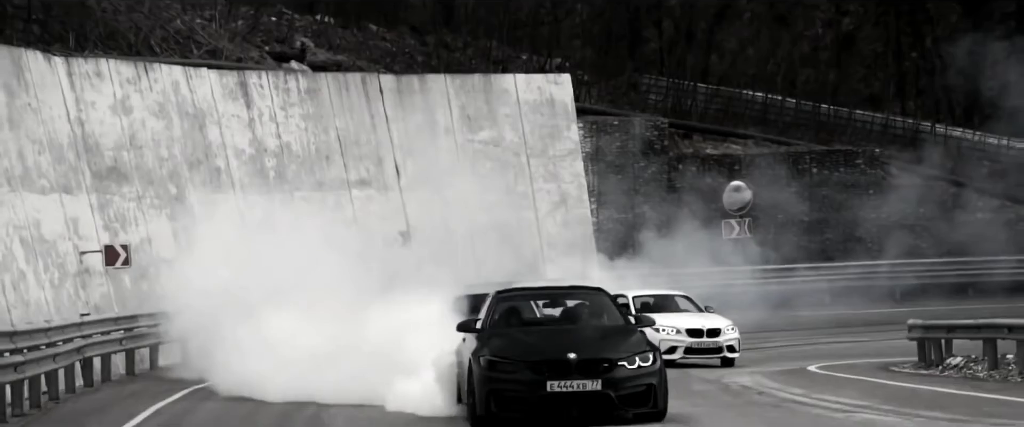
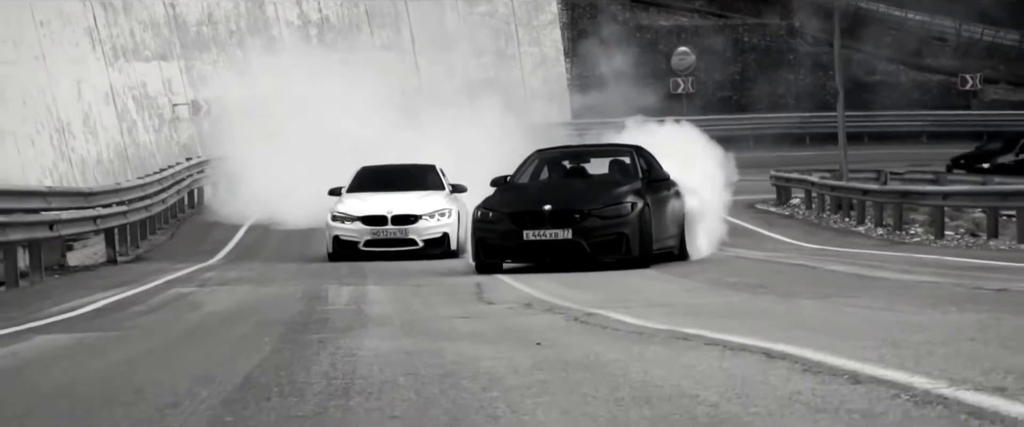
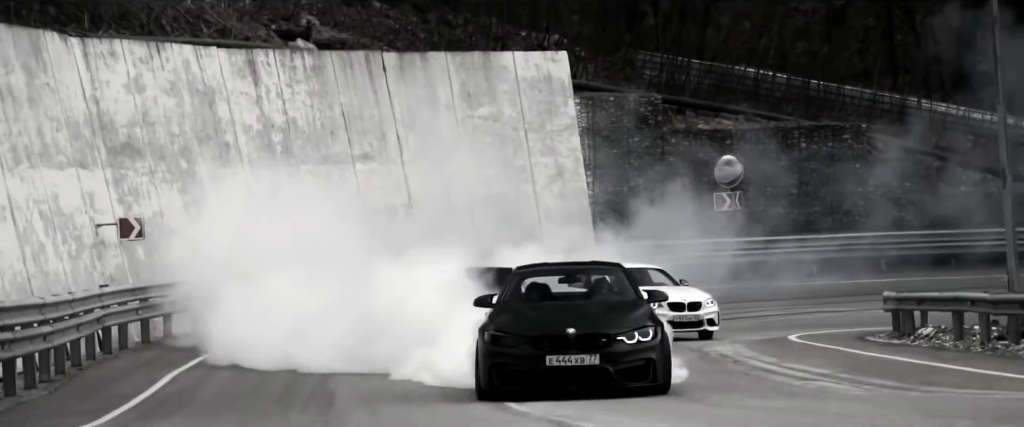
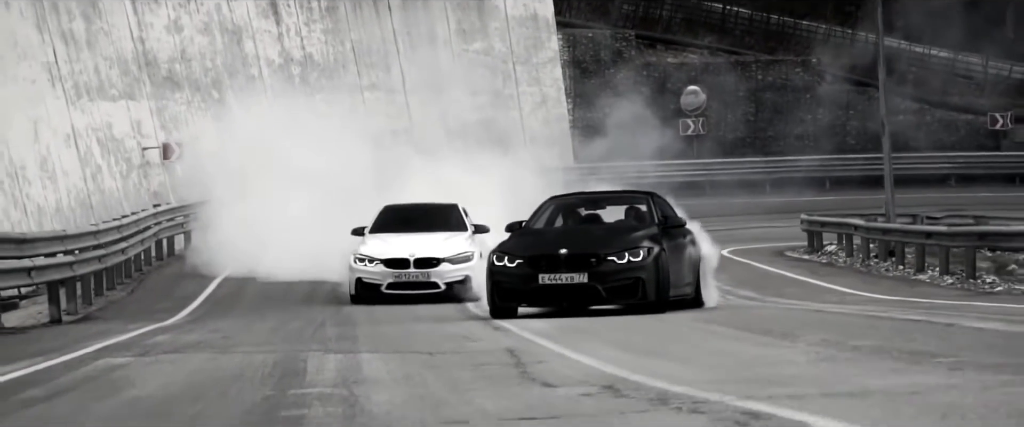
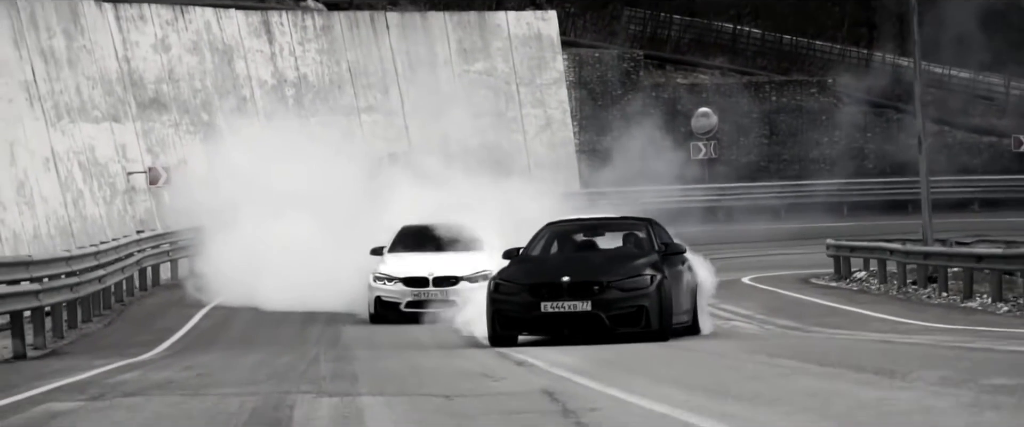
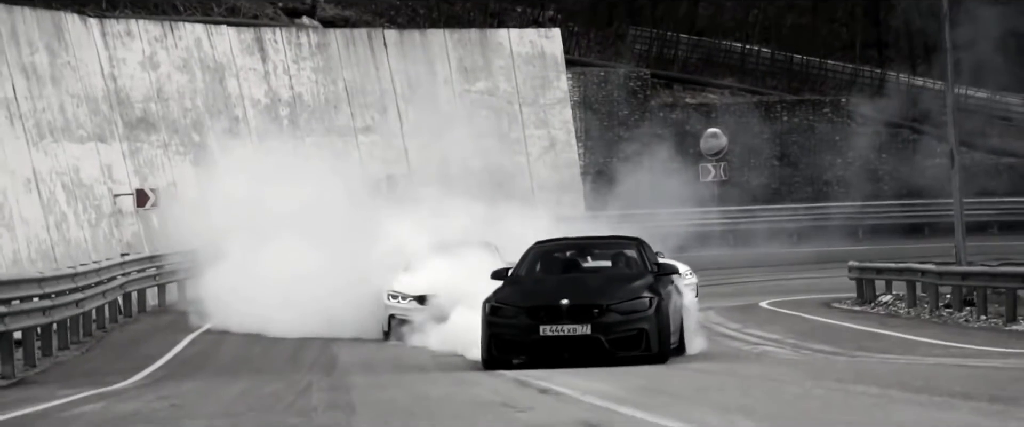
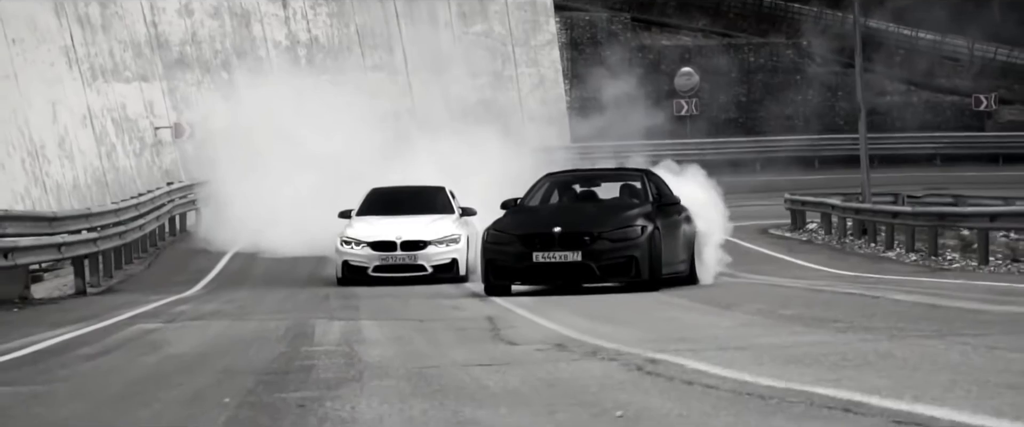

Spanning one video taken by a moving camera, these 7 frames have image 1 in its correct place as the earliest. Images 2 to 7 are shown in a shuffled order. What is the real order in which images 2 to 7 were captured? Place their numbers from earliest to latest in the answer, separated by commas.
3, 6, 5, 4, 7, 2
